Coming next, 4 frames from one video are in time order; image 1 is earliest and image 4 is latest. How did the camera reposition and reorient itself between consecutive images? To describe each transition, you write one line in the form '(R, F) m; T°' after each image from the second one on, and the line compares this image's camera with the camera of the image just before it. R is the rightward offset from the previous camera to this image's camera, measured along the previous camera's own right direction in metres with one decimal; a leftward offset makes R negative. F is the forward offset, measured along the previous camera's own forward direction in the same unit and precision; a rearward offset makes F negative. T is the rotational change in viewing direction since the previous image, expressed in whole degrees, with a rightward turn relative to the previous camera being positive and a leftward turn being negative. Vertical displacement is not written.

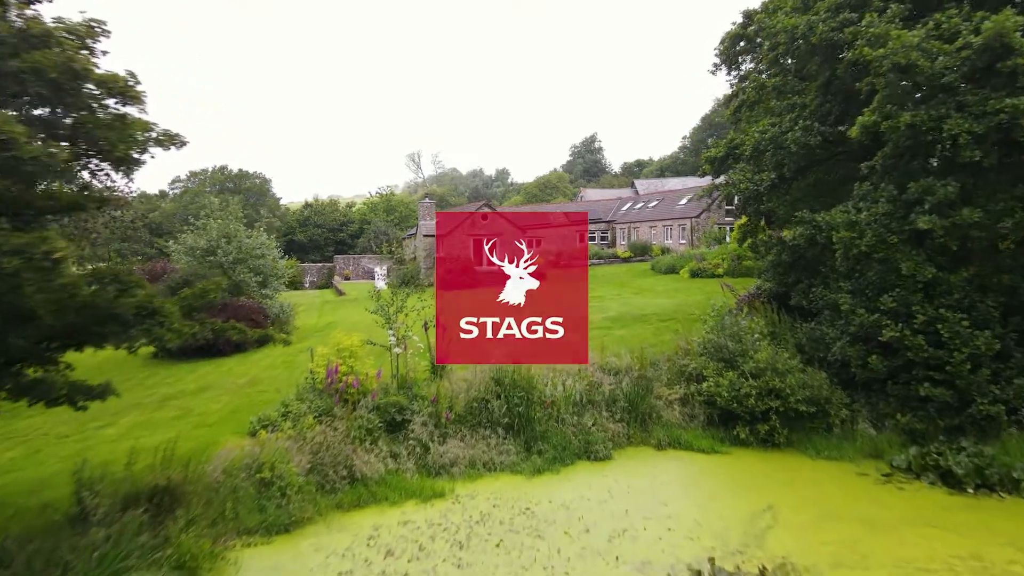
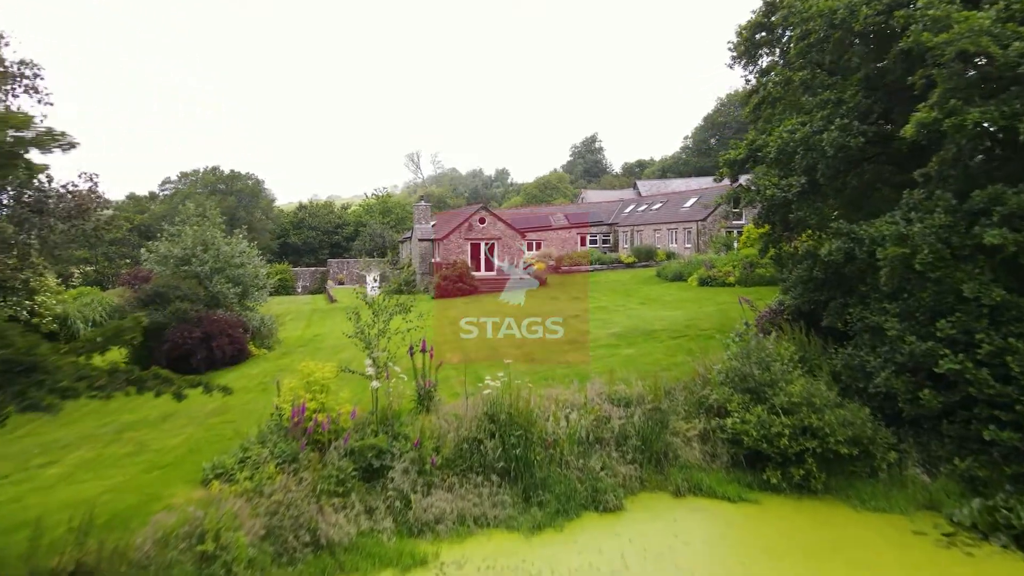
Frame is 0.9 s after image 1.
(0.0, +1.3) m; 0°
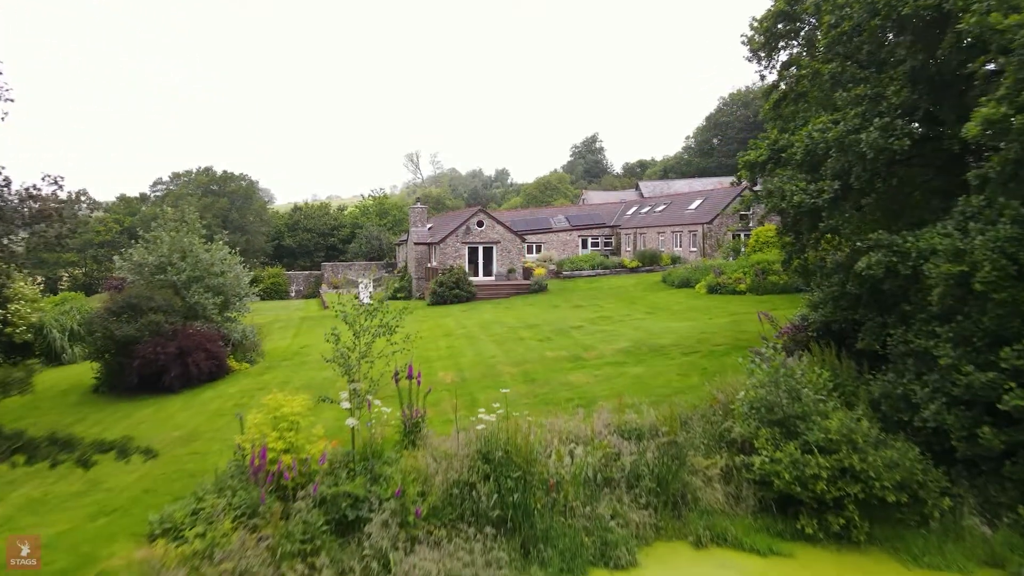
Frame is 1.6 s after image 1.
(0.0, +1.1) m; 0°
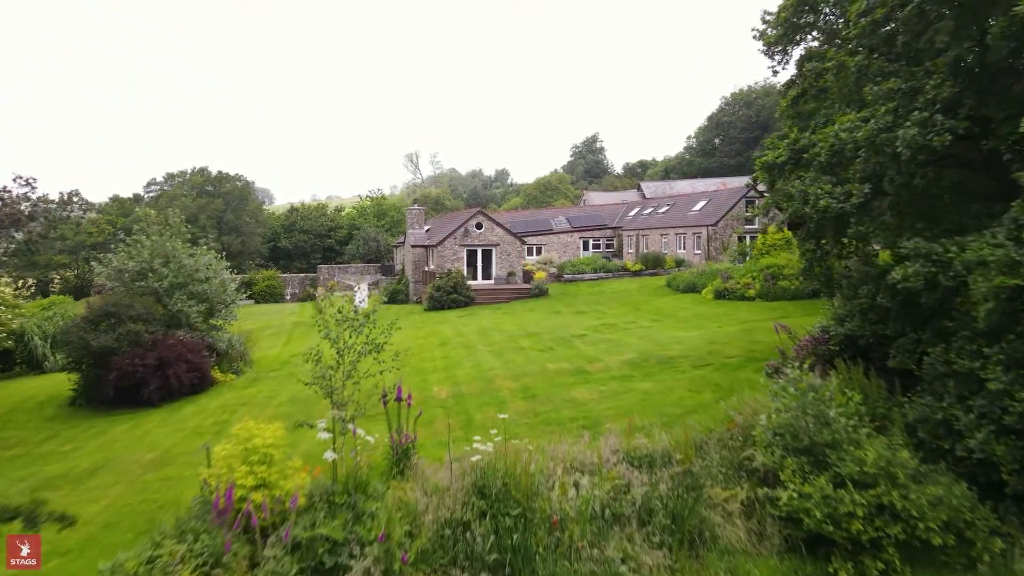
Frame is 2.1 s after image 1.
(0.0, +0.8) m; 0°
